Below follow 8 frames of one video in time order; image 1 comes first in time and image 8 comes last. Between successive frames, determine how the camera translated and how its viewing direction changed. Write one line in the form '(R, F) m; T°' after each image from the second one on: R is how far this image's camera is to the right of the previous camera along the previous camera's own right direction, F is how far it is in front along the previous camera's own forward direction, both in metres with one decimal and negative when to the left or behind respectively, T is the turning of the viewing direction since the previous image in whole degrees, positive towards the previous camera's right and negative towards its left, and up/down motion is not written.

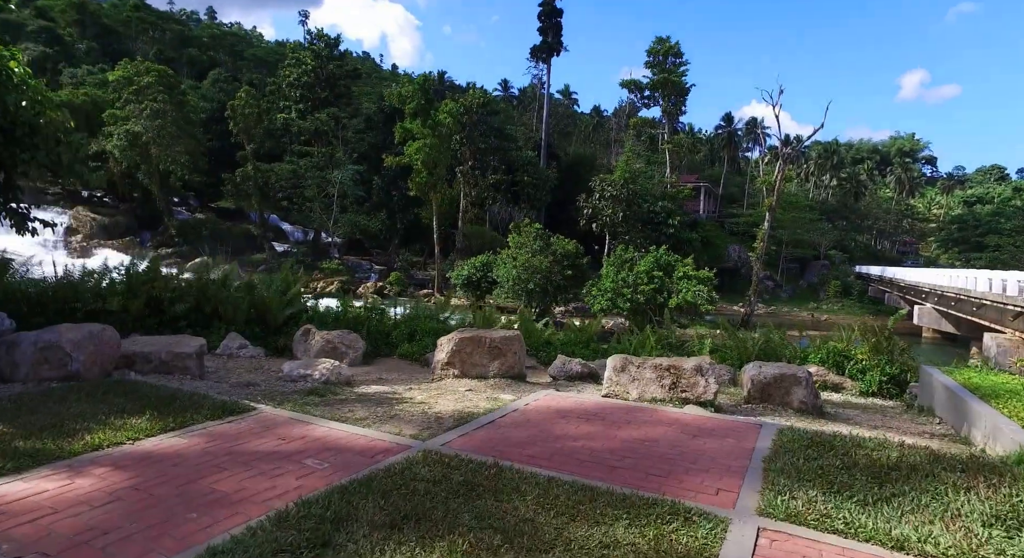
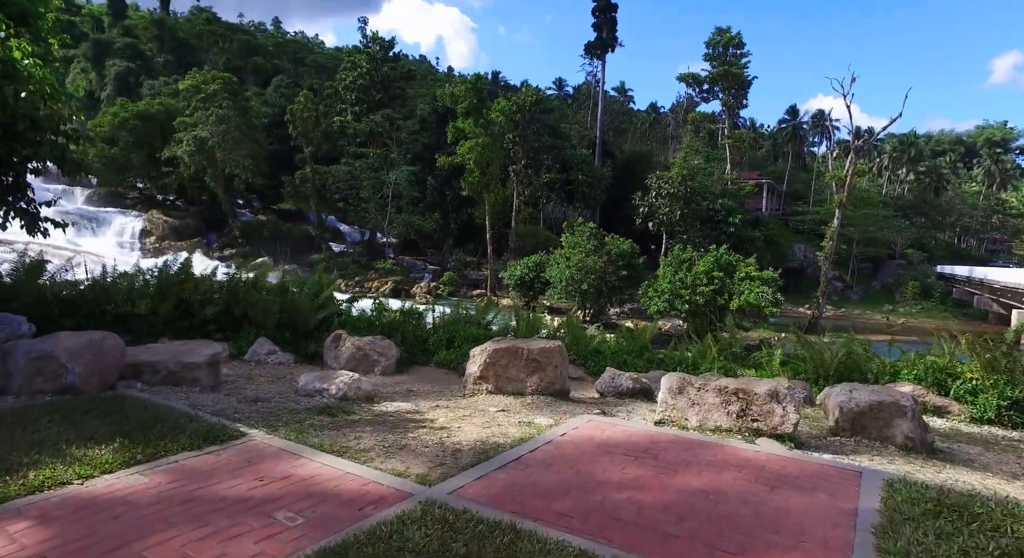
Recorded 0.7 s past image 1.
(+0.1, +0.7) m; -5°
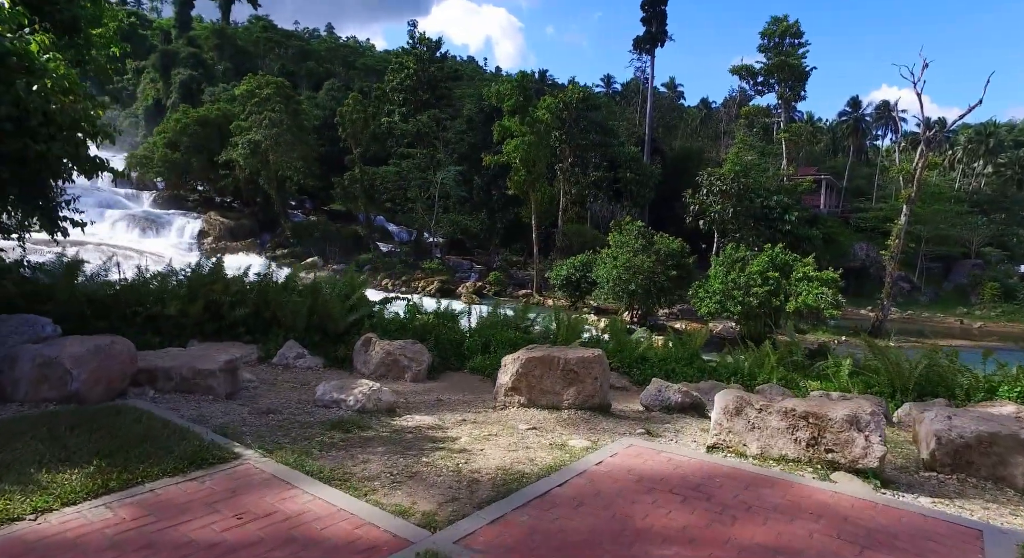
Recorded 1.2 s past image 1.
(+0.1, +0.5) m; -4°
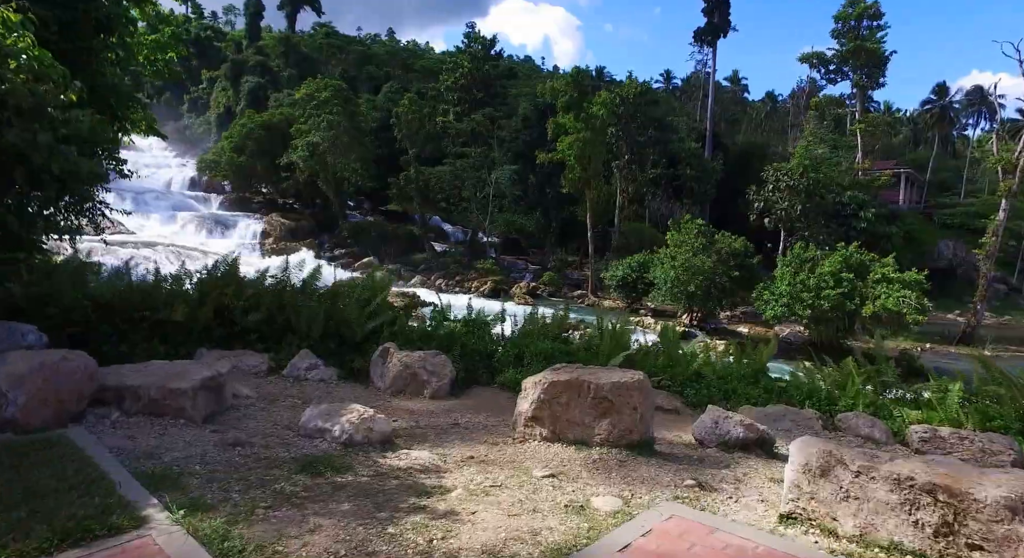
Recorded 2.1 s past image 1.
(+0.2, +0.9) m; -5°
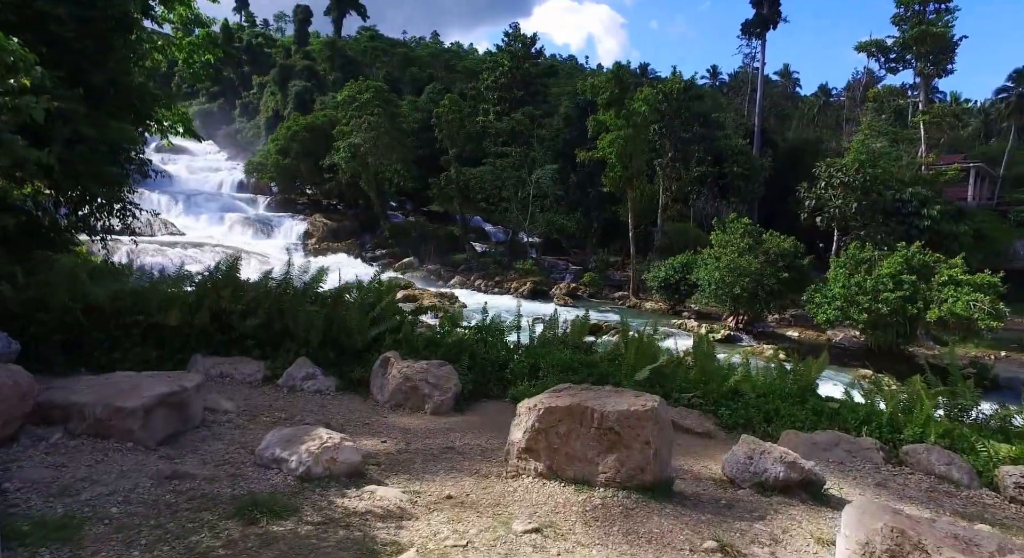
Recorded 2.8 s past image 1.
(+0.3, +0.7) m; -4°
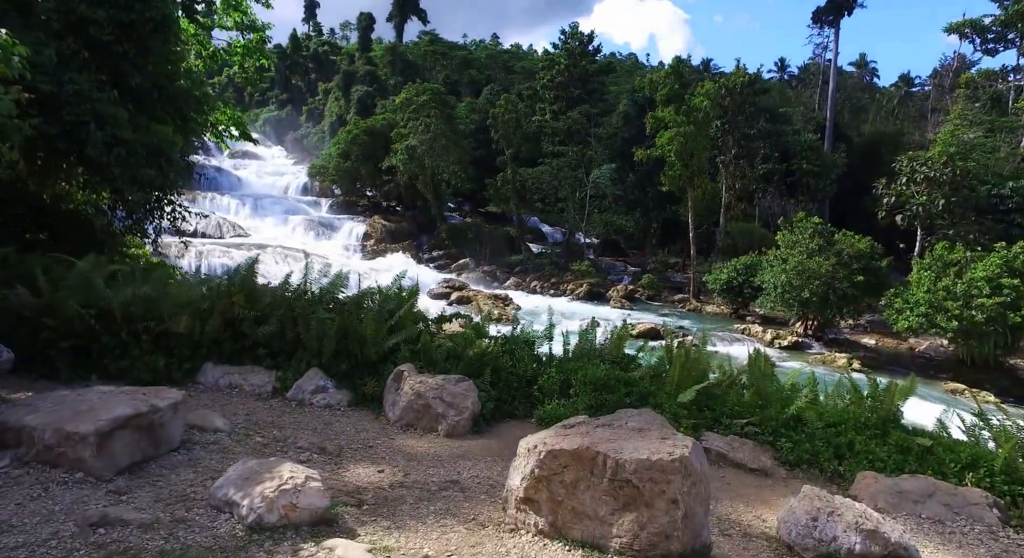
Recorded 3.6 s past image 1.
(+0.3, +0.7) m; -5°
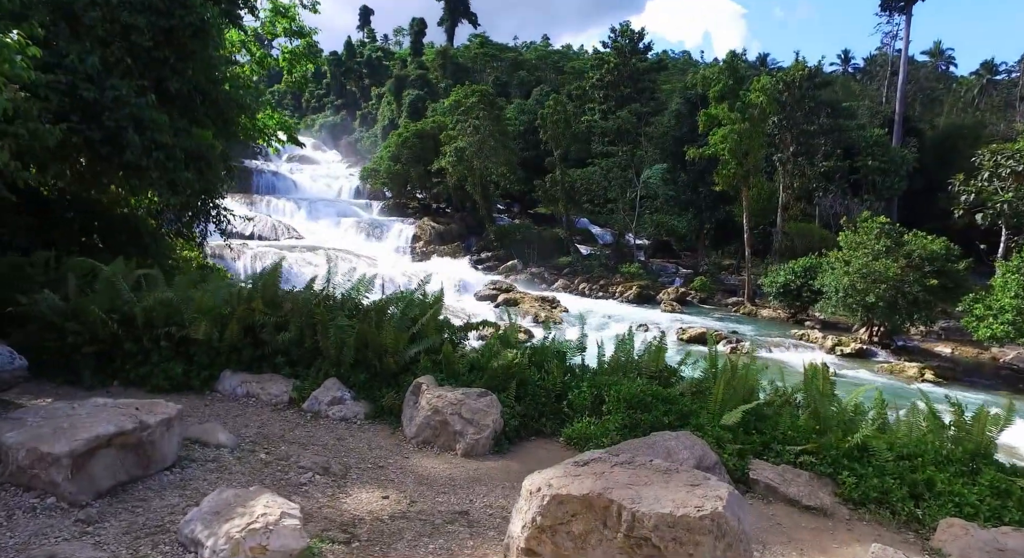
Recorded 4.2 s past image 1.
(+0.2, +0.5) m; -4°
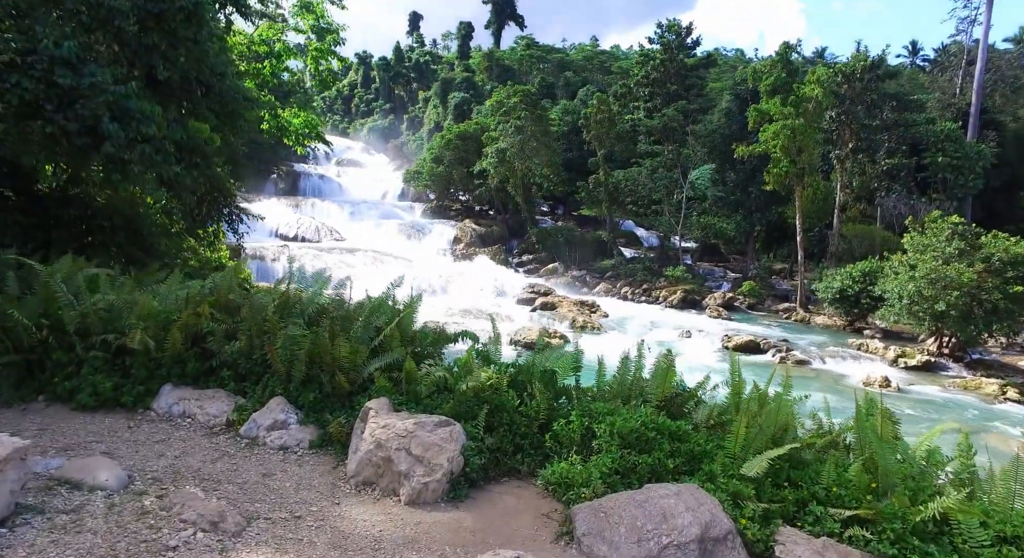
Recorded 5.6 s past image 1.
(+0.5, +1.1) m; -4°
